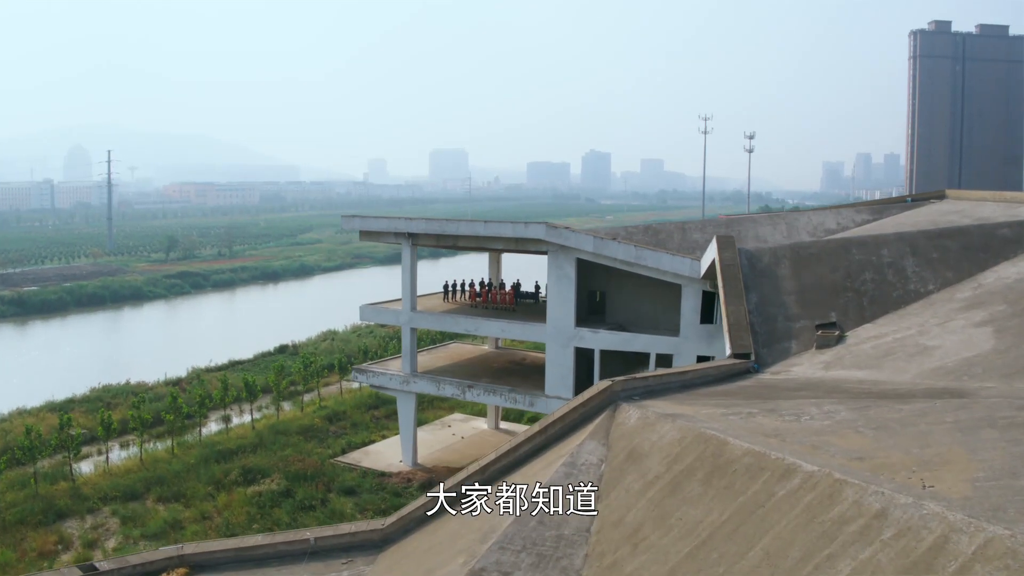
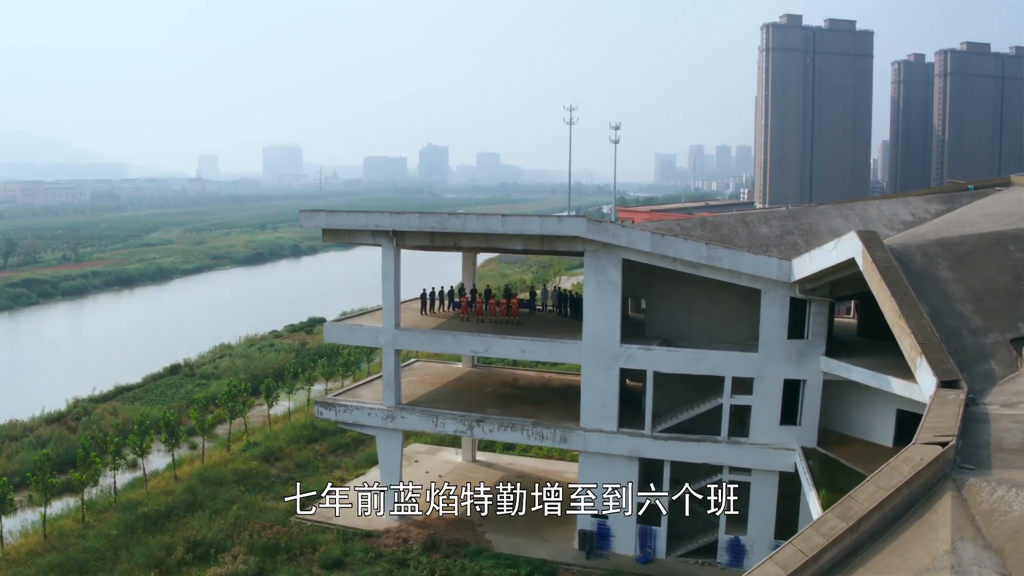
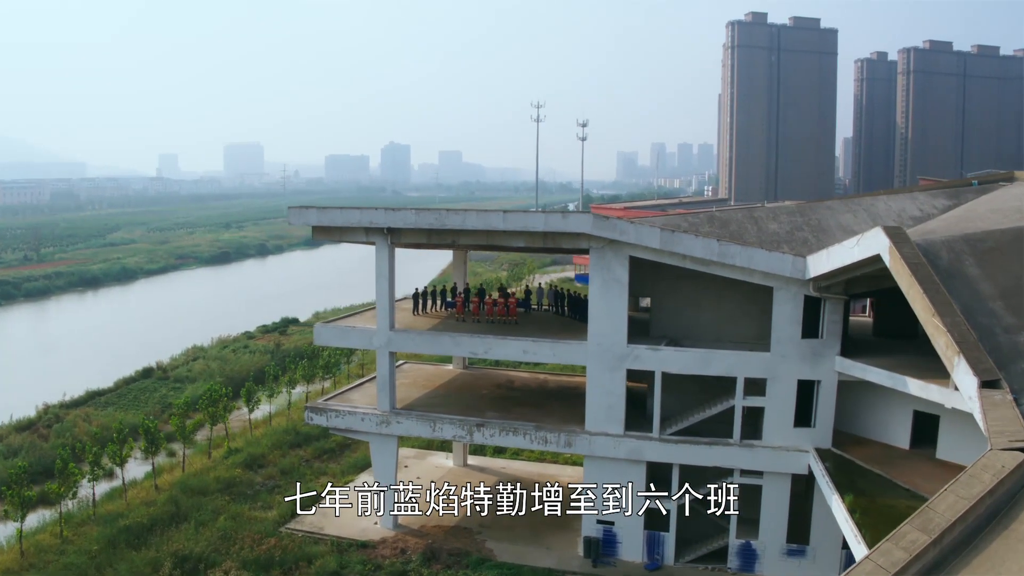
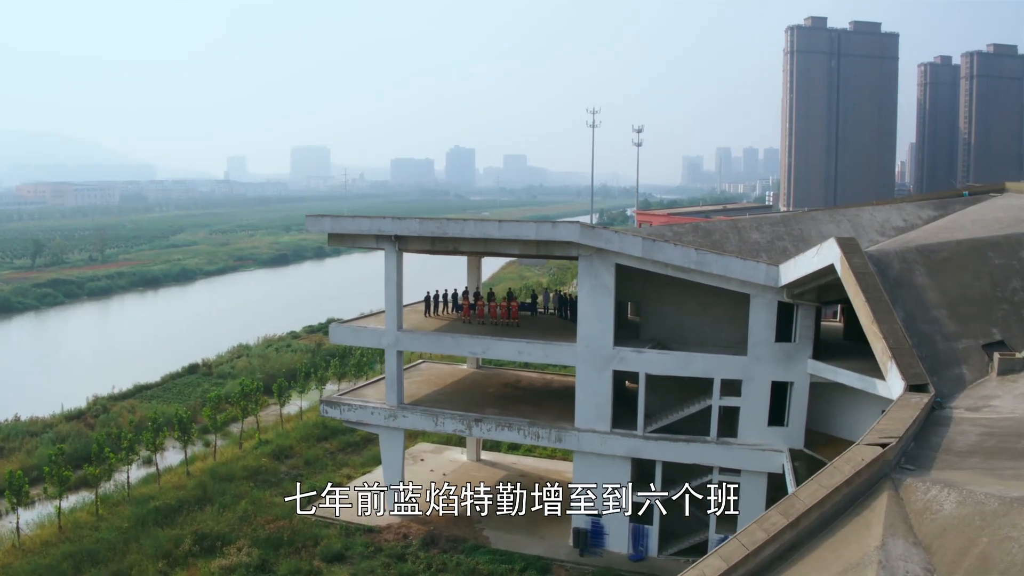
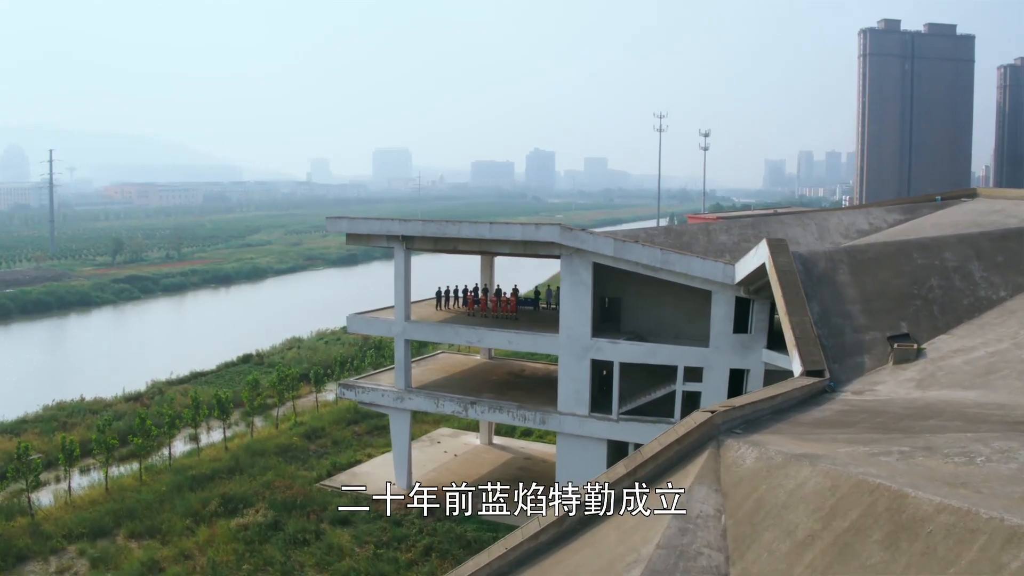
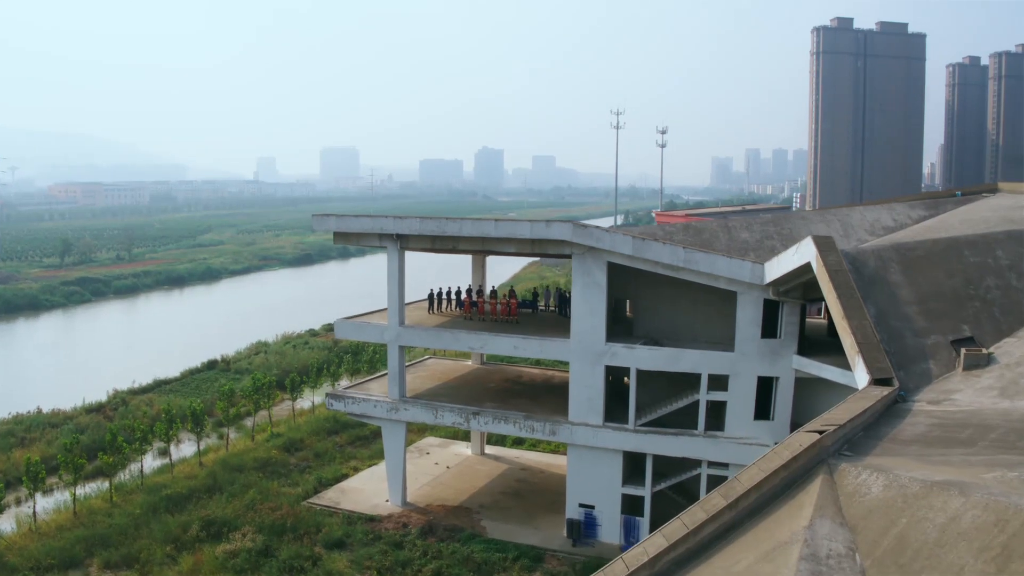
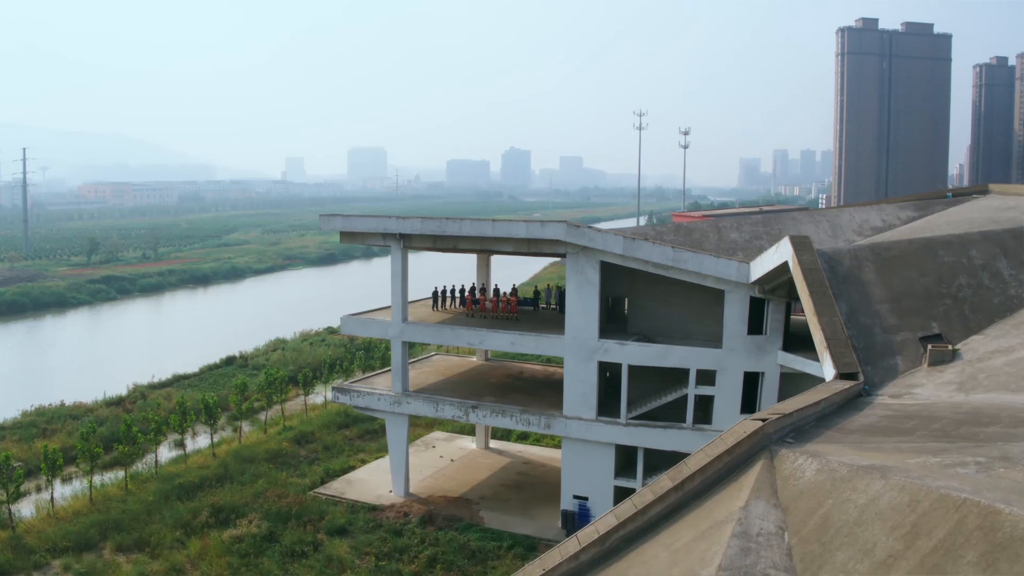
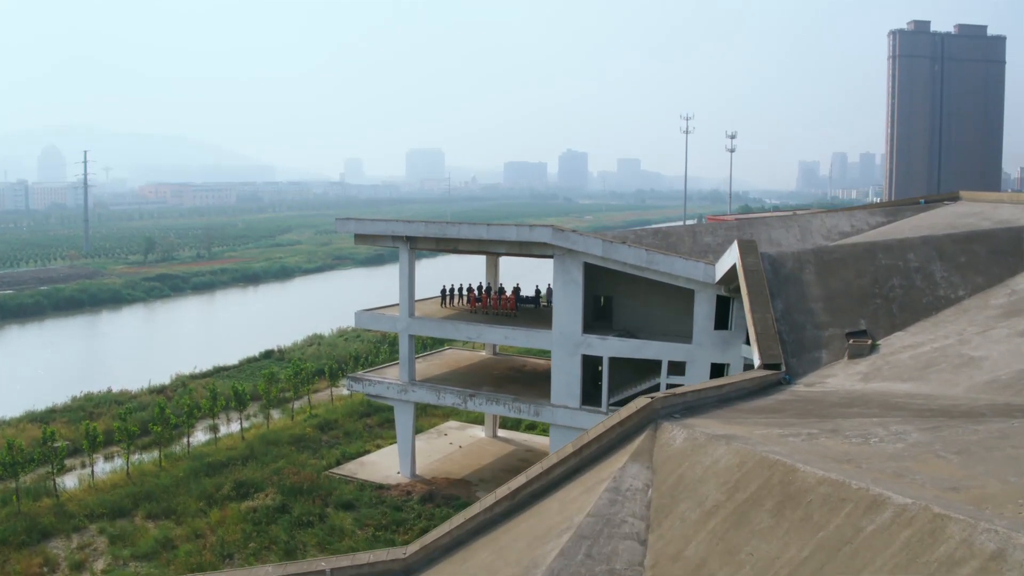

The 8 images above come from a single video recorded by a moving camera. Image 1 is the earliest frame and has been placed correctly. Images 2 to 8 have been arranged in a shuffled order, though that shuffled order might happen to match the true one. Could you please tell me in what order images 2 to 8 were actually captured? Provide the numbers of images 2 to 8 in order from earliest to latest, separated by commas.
8, 5, 7, 6, 4, 2, 3
